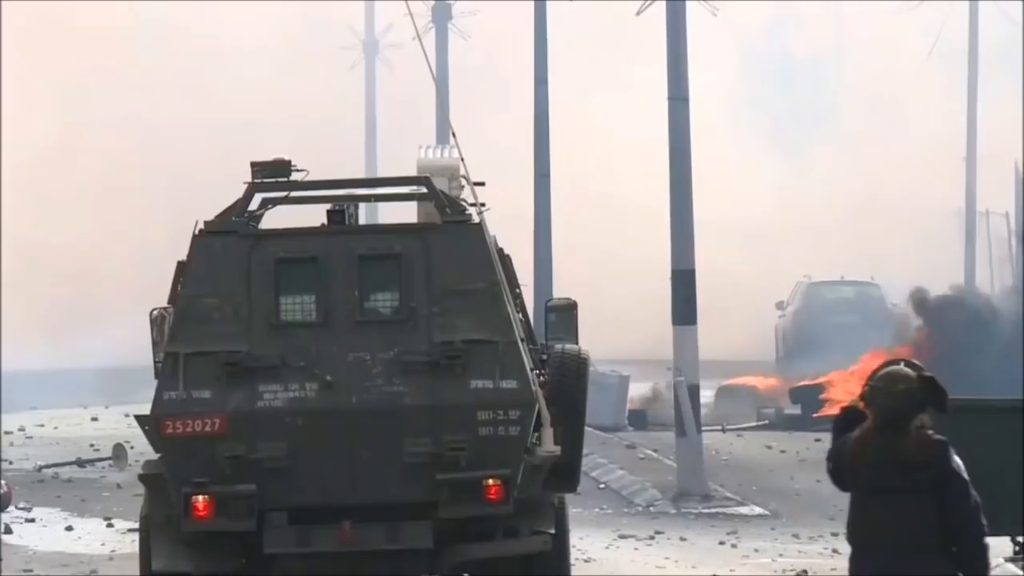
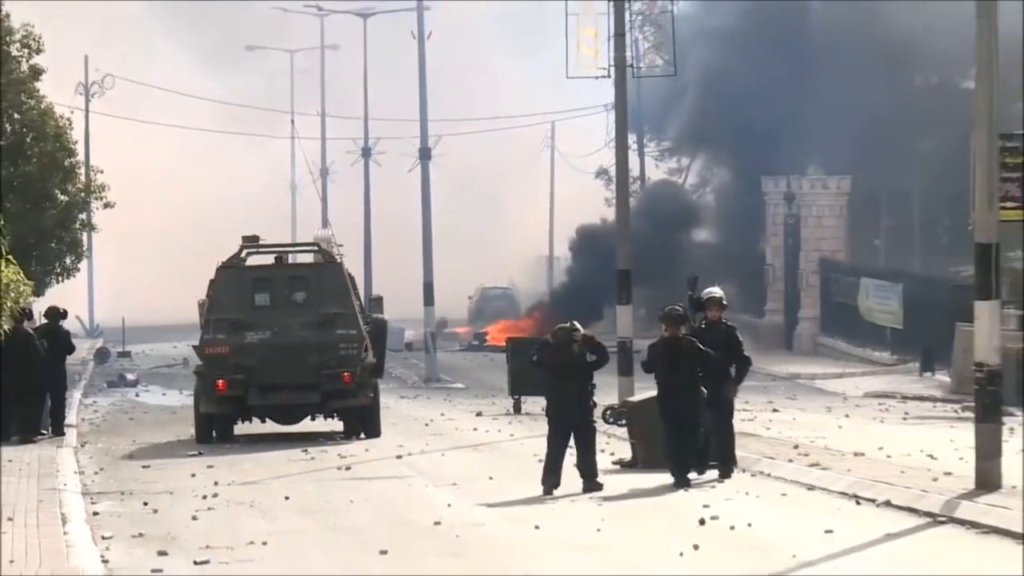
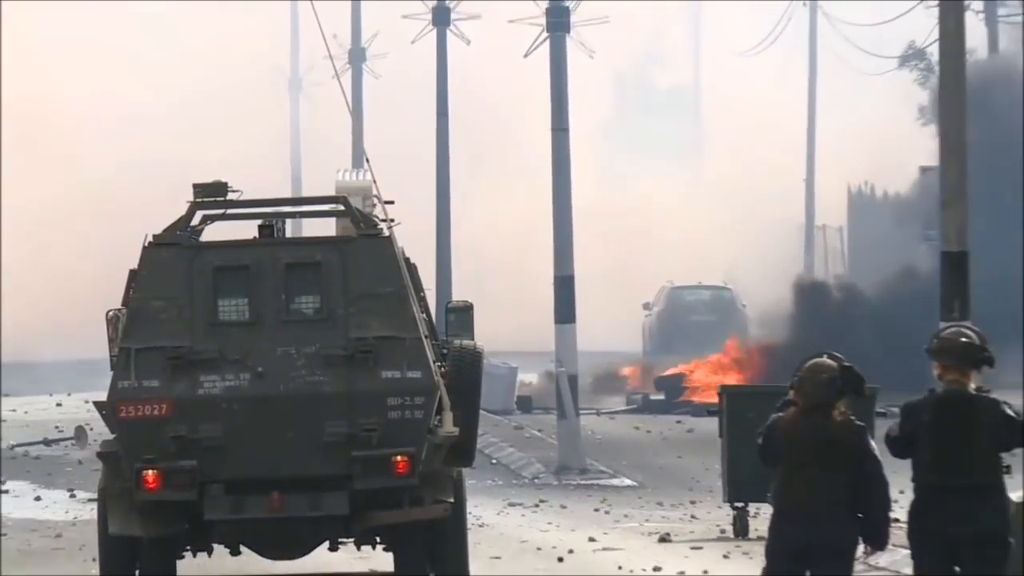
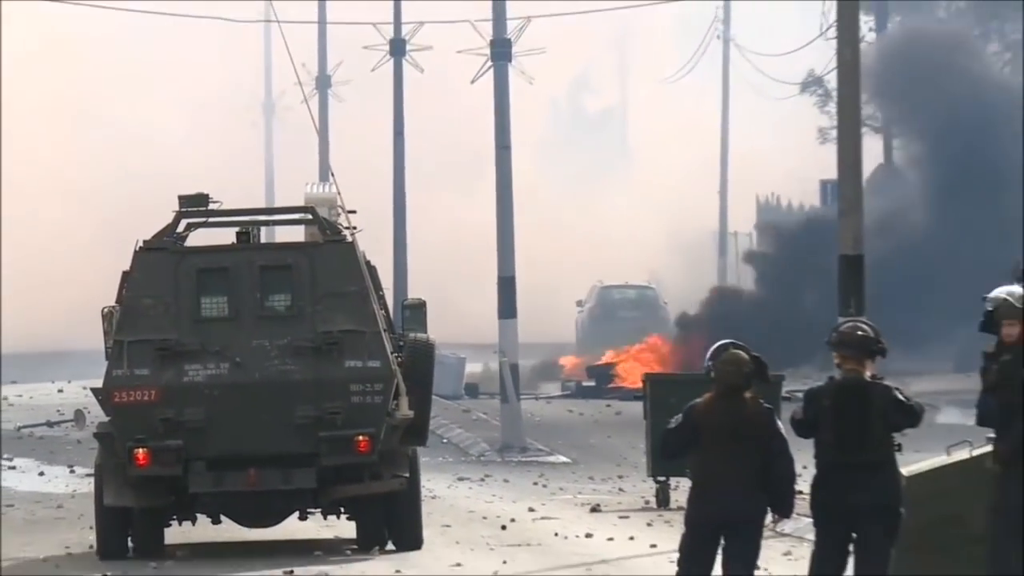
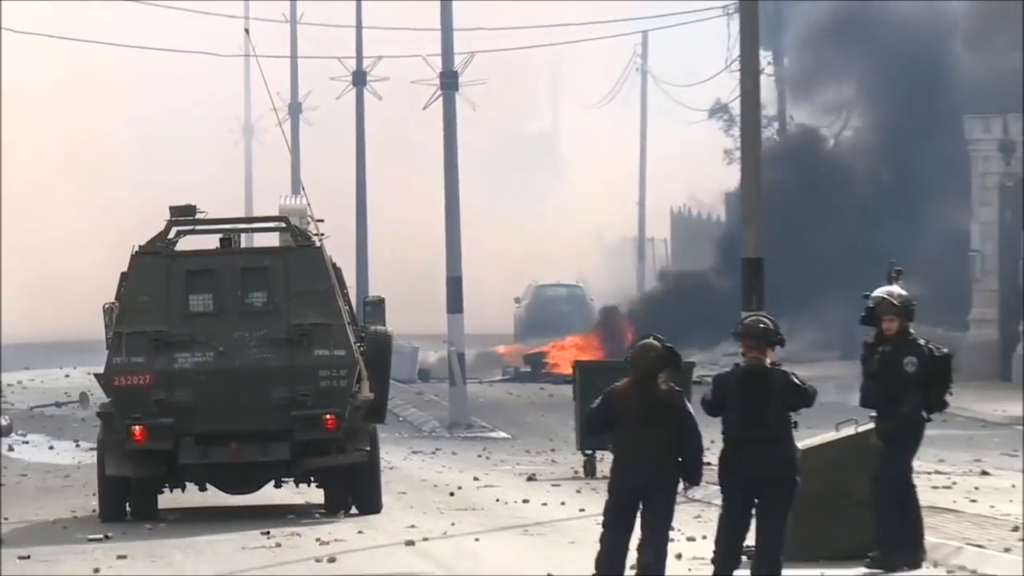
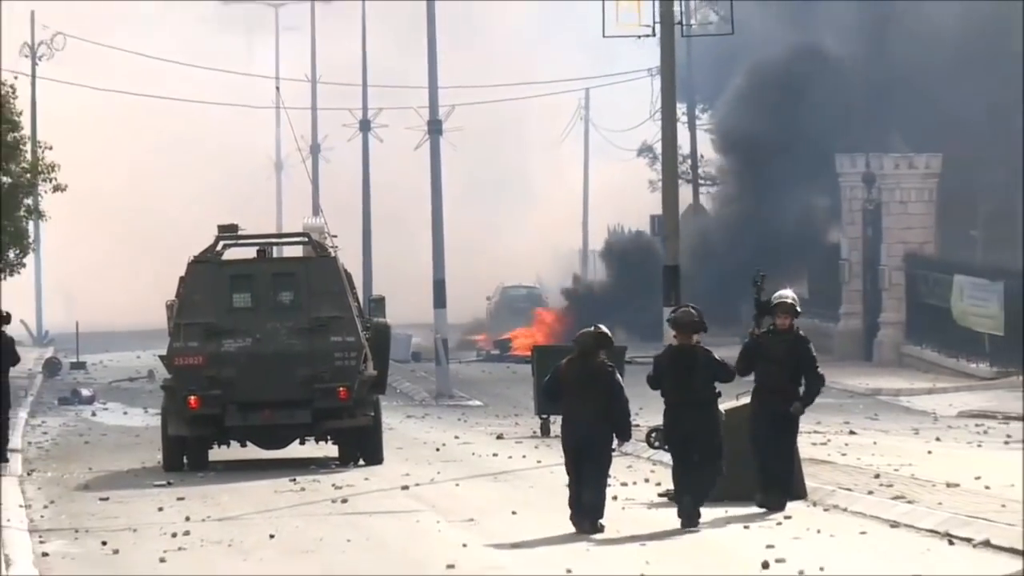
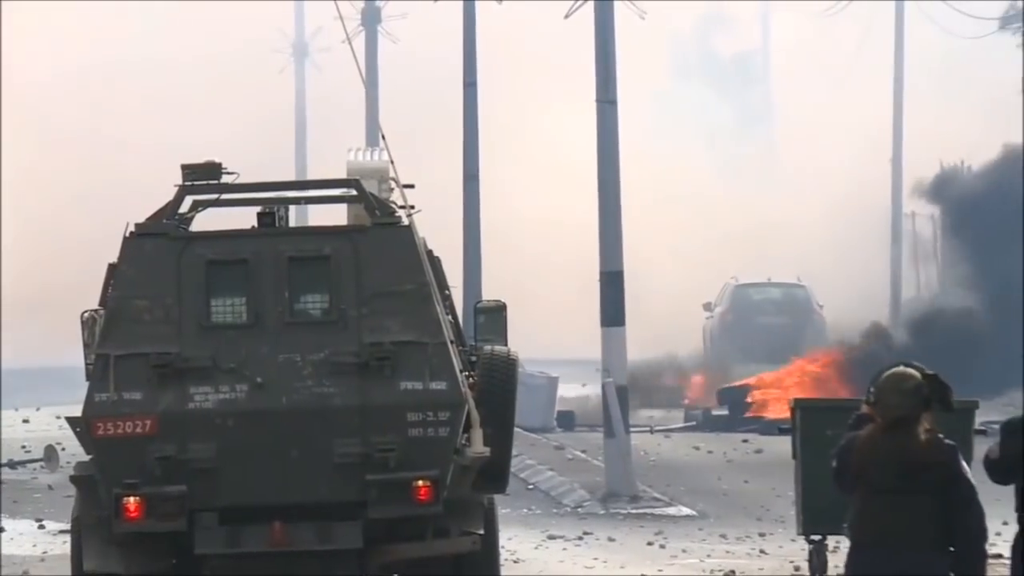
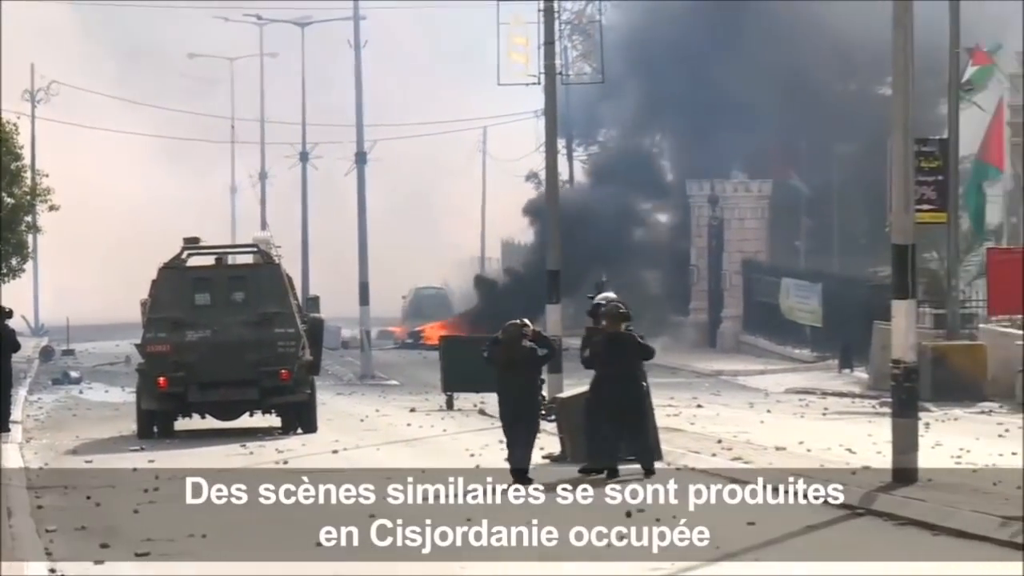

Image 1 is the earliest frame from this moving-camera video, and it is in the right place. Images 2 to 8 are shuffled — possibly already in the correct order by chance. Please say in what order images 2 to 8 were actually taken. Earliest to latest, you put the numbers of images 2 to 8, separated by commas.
7, 3, 4, 5, 6, 2, 8
